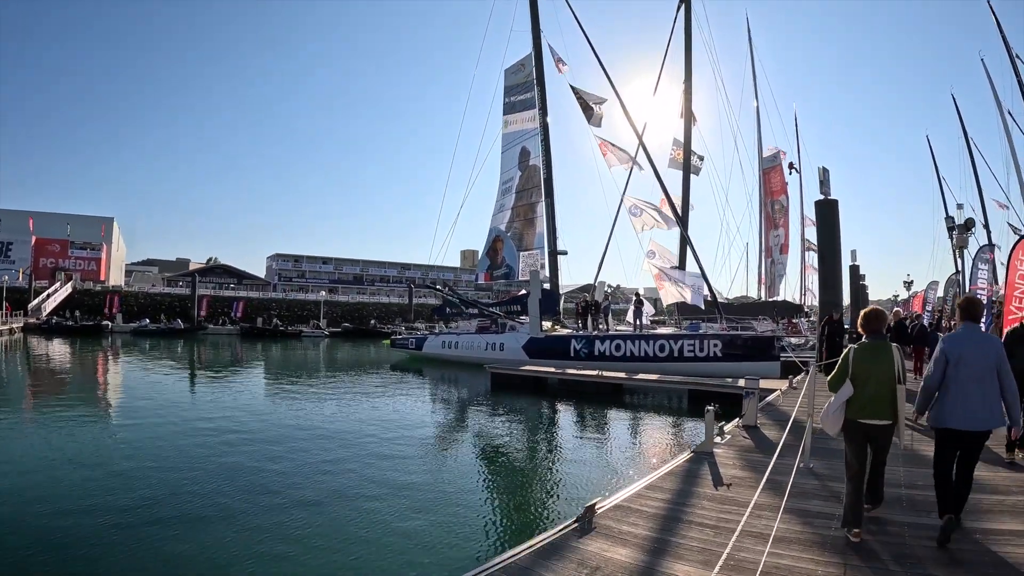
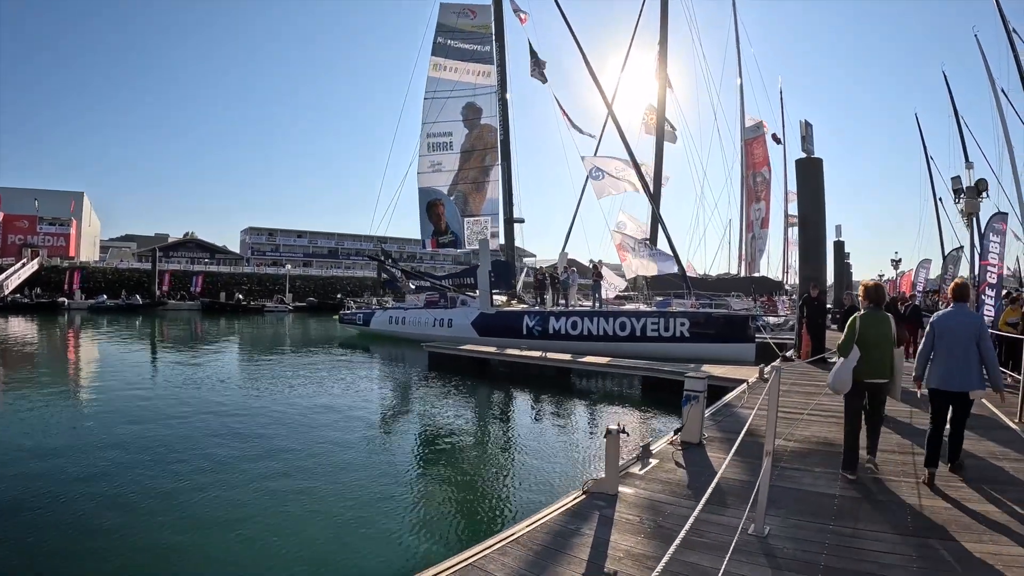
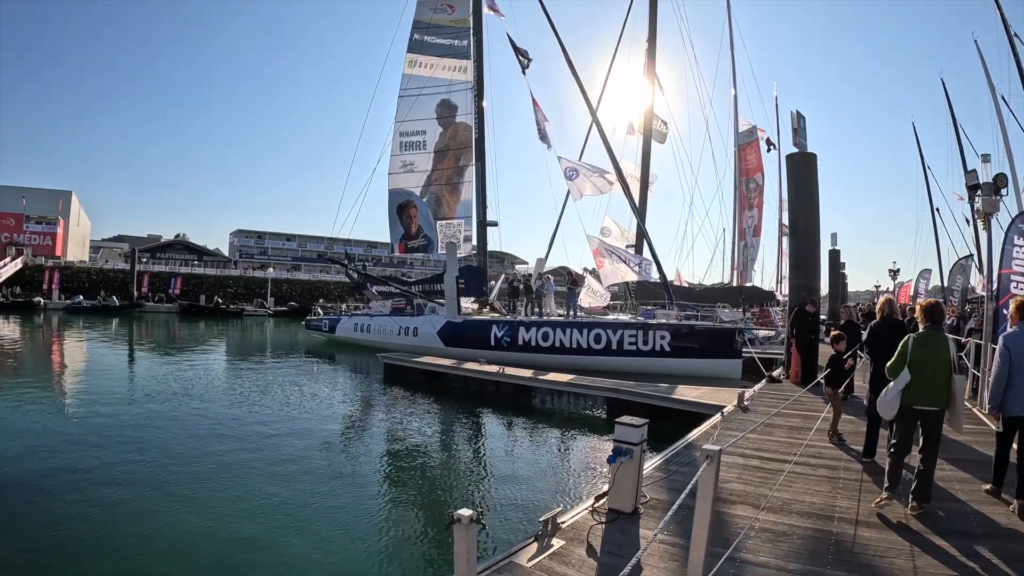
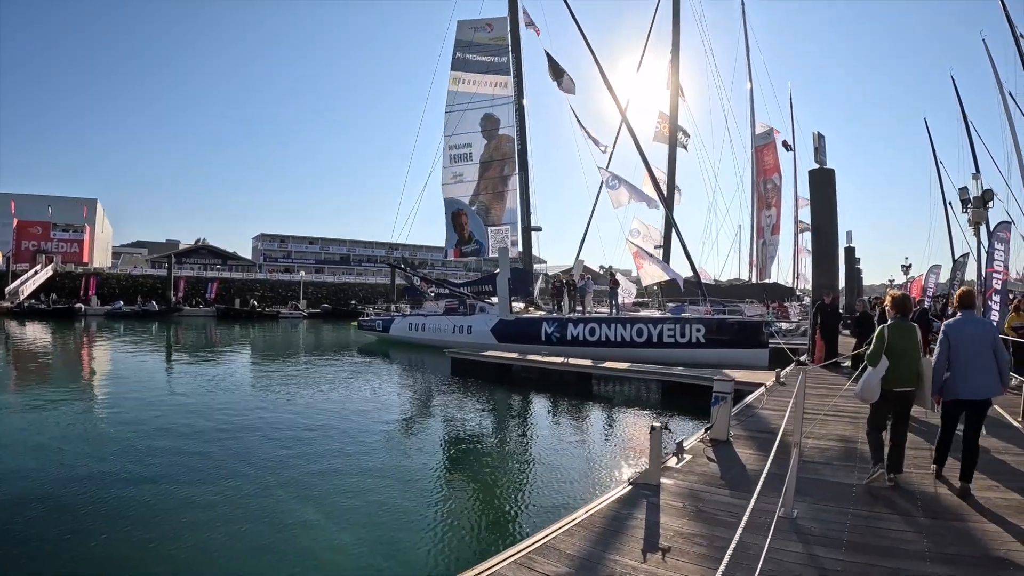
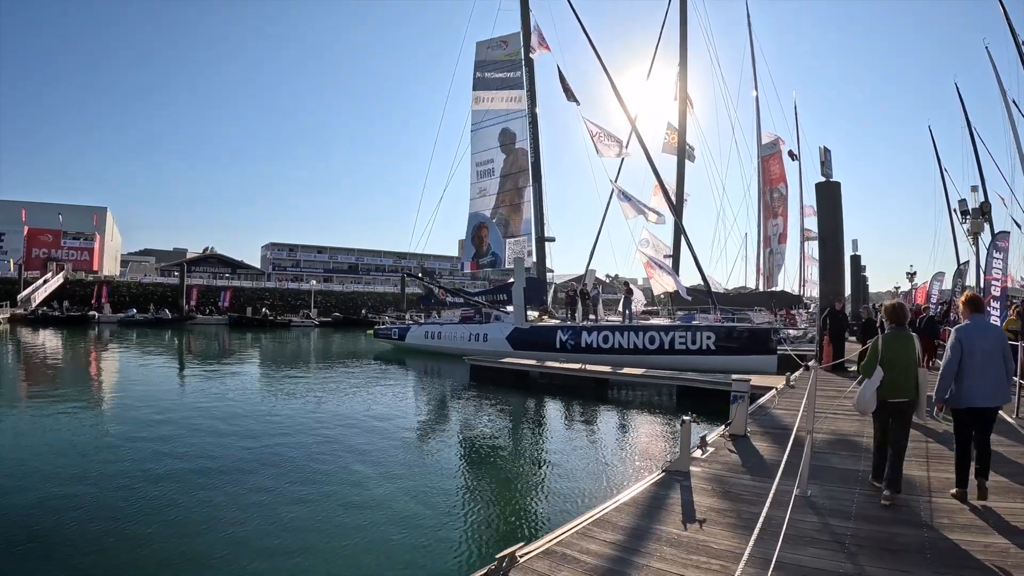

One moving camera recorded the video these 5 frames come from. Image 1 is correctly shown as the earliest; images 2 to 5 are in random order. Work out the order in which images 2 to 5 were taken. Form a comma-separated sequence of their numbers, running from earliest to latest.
5, 4, 2, 3
